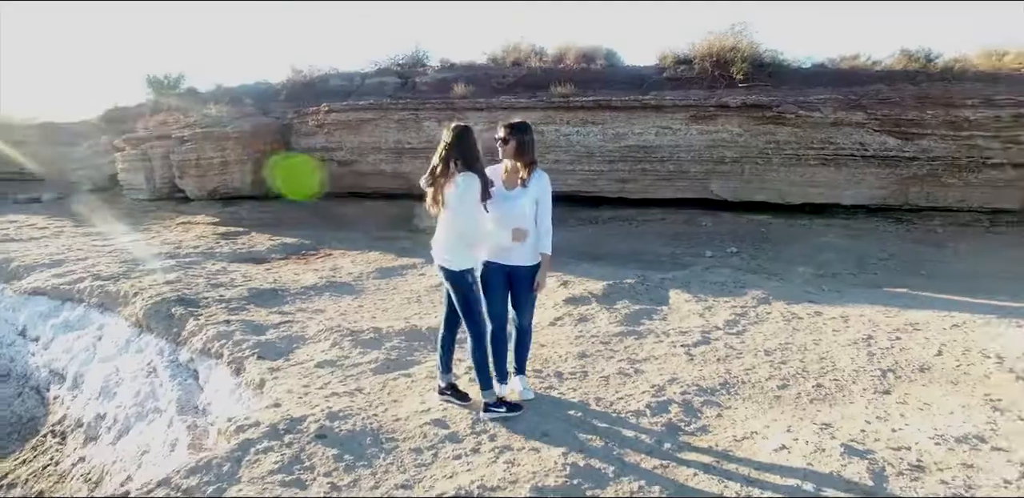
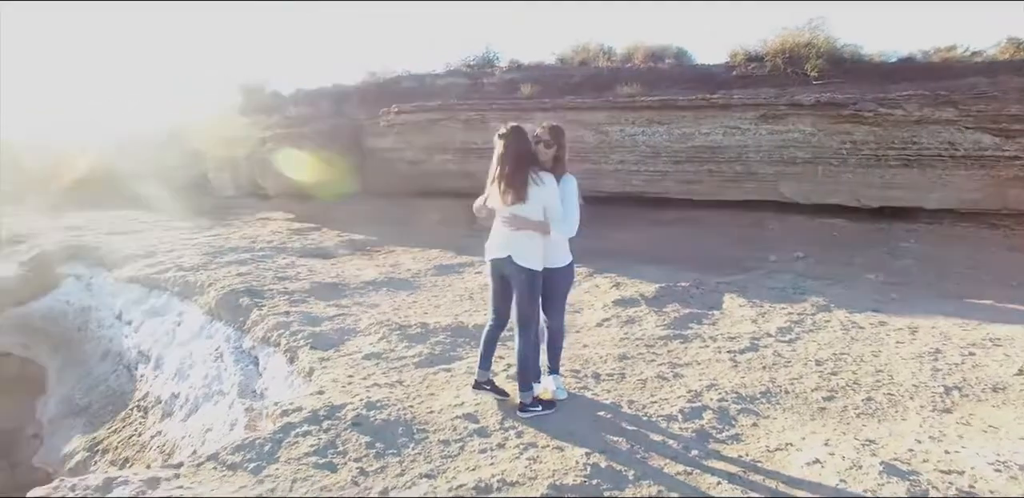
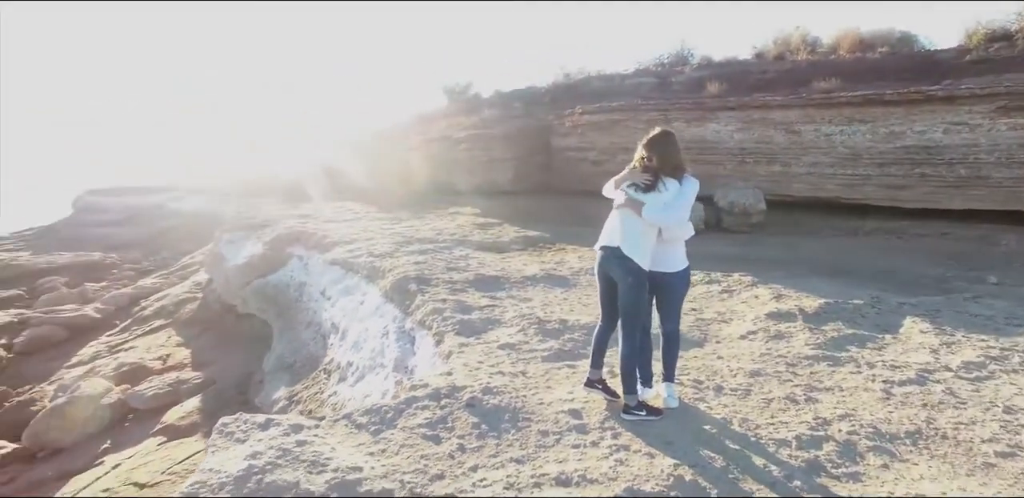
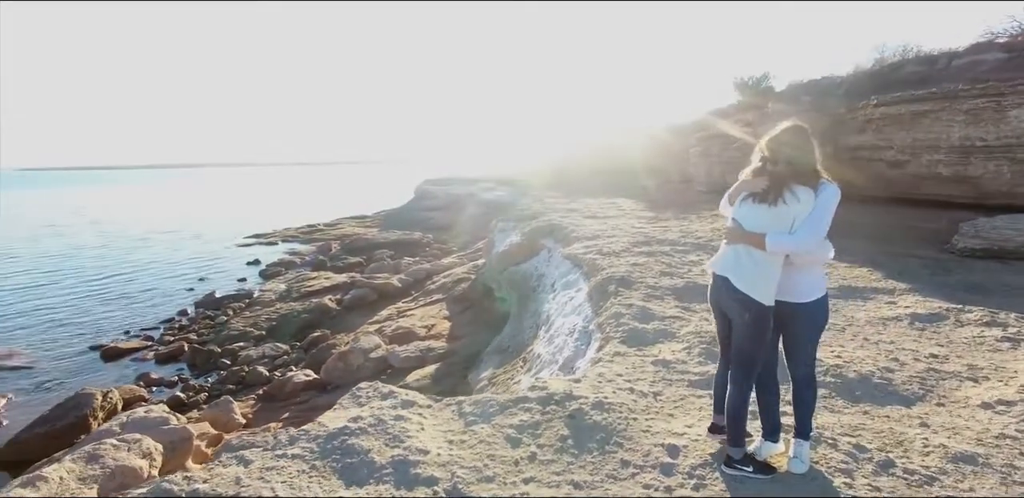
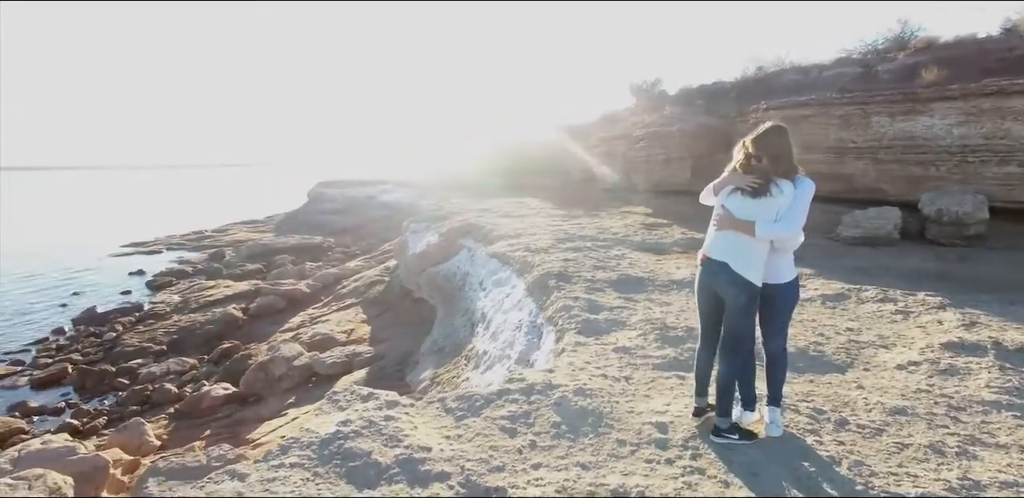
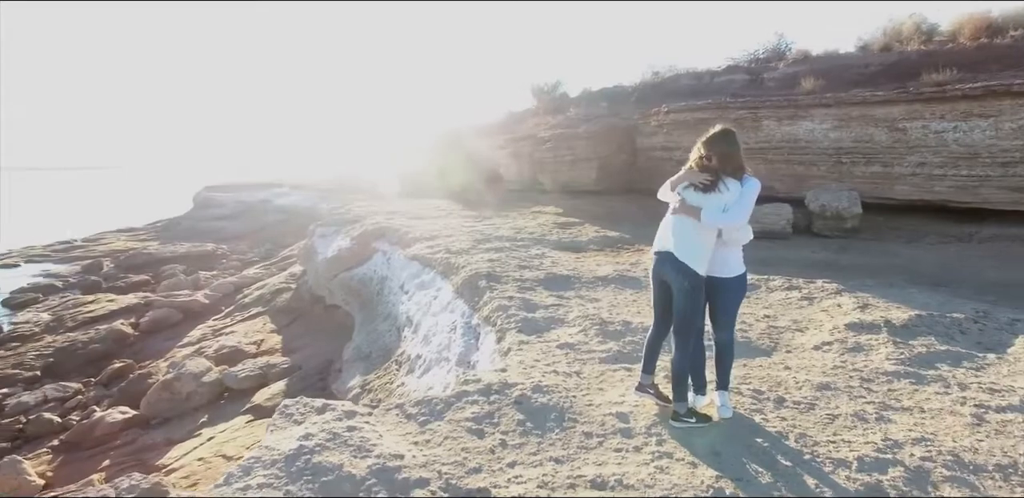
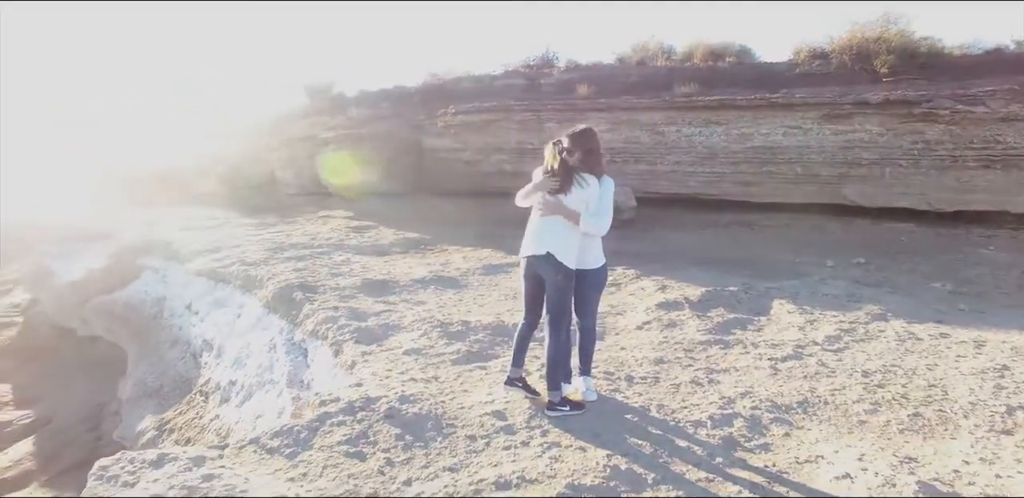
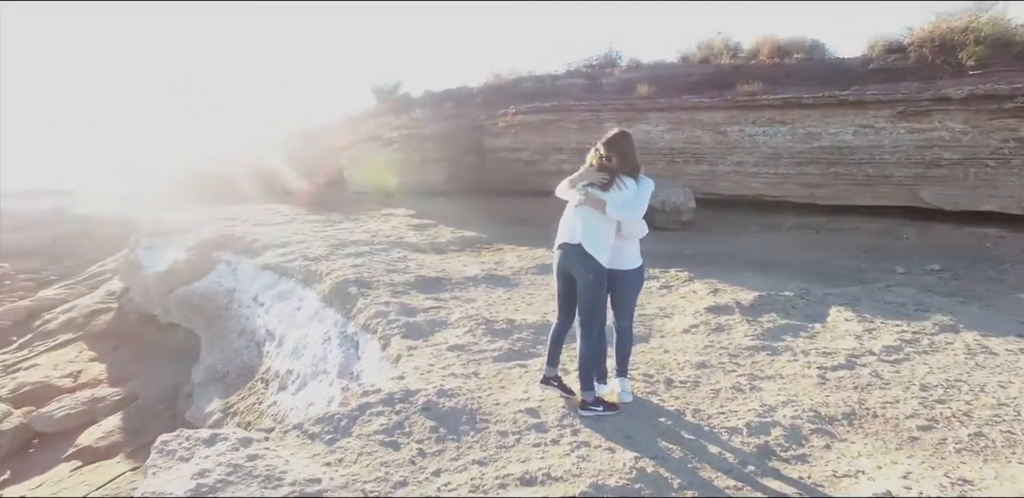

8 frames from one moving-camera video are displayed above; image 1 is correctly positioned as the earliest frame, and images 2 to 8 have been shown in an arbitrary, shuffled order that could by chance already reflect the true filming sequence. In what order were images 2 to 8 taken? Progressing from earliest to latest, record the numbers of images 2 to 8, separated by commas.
2, 7, 8, 3, 6, 5, 4
